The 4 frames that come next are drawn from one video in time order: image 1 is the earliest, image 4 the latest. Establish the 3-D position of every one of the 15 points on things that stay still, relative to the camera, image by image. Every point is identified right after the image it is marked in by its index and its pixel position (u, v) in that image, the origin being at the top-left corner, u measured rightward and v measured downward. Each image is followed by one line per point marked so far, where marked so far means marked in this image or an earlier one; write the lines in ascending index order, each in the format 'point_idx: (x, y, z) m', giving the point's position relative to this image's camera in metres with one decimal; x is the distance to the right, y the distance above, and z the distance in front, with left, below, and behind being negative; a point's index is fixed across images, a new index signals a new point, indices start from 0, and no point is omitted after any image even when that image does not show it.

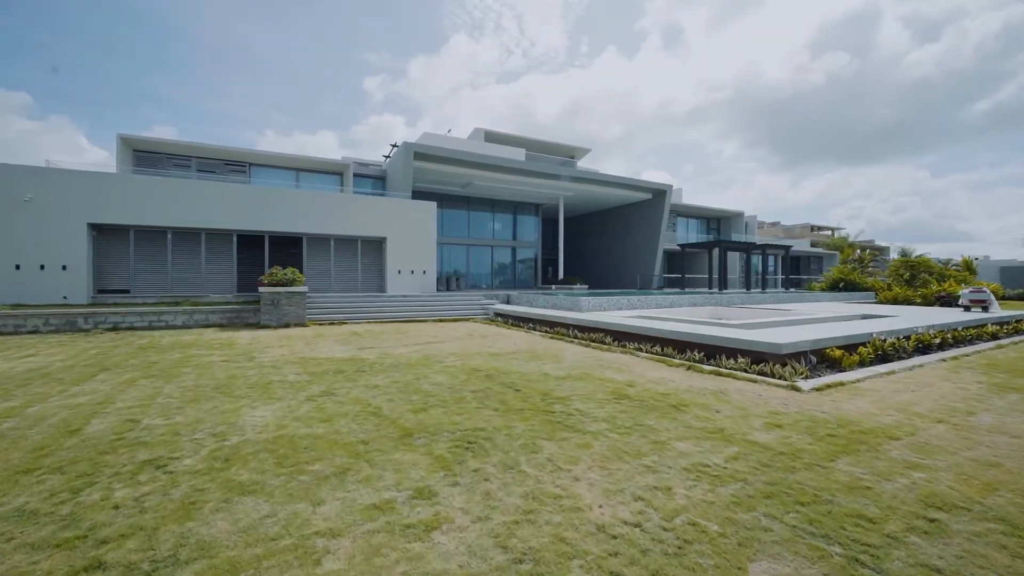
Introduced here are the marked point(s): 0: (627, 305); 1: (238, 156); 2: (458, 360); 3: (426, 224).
0: (+3.4, -0.5, +14.2) m
1: (-10.9, +5.2, +18.9) m
2: (-0.8, -1.0, +6.9) m
3: (-3.0, +2.3, +17.4) m
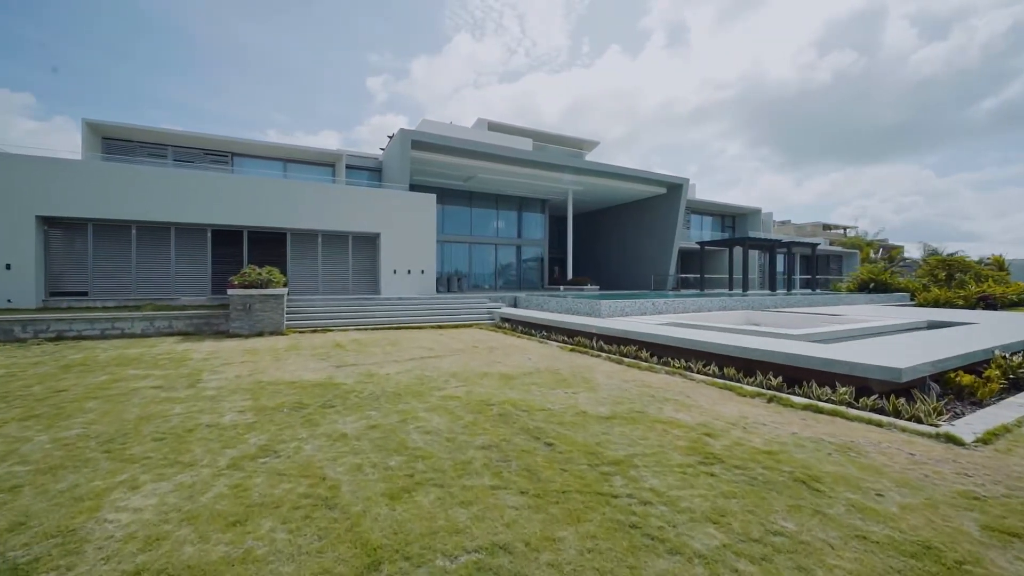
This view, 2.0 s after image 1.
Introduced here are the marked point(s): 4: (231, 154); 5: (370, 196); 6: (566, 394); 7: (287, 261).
0: (+3.6, -0.6, +12.6) m
1: (-10.6, +5.2, +17.4) m
2: (-0.6, -1.1, +5.3) m
3: (-2.7, +2.2, +15.8) m
4: (-10.4, +5.0, +17.8) m
5: (-4.1, +2.8, +14.9) m
6: (+0.6, -1.1, +4.9) m
7: (-6.5, +0.8, +14.0) m
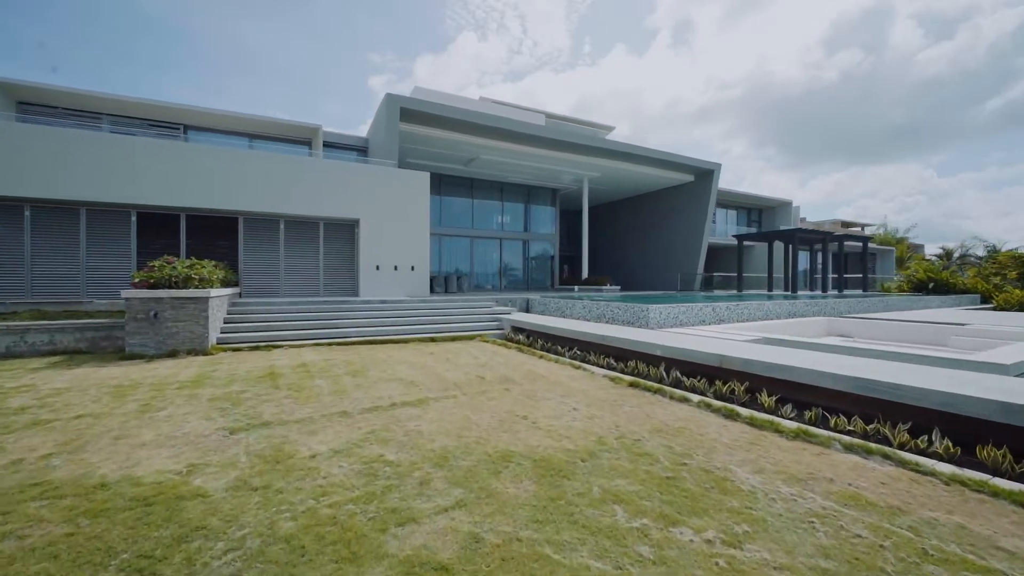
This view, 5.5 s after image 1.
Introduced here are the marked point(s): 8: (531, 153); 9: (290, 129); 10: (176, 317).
0: (+3.9, -0.6, +9.6) m
1: (-10.3, +5.2, +14.5) m
2: (-0.3, -1.1, +2.4) m
3: (-2.4, +2.2, +12.9) m
4: (-10.1, +5.0, +14.9) m
5: (-3.8, +2.8, +12.0) m
6: (+0.8, -1.1, +2.0) m
7: (-6.2, +0.8, +11.0) m
8: (+0.7, +4.8, +17.3) m
9: (-7.1, +5.1, +15.5) m
10: (-4.7, -0.4, +6.8) m
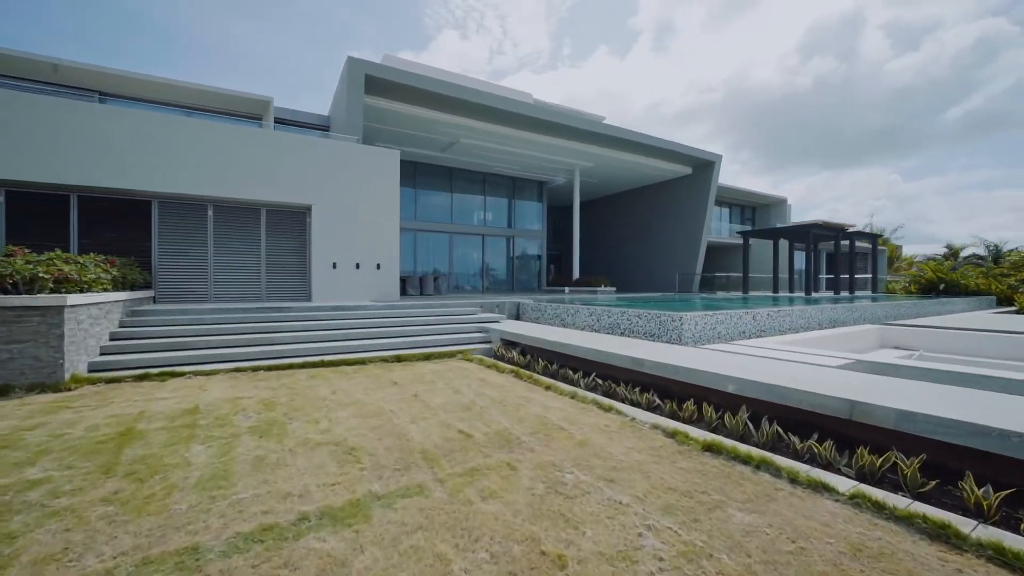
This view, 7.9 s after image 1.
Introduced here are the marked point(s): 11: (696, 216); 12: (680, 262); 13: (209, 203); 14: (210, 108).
0: (+3.8, -0.6, +7.8) m
1: (-10.6, +5.1, +12.0) m
2: (-0.1, -1.1, +0.3) m
3: (-2.7, +2.1, +10.7) m
4: (-10.4, +4.9, +12.5) m
5: (-4.1, +2.8, +9.8) m
6: (+1.0, -1.1, 0.0) m
7: (-6.4, +0.8, +8.8) m
8: (+0.2, +4.8, +15.3) m
9: (-7.5, +5.0, +13.2) m
10: (-4.8, -0.4, +4.6) m
11: (+7.4, +2.9, +19.2) m
12: (+6.9, +1.0, +19.9) m
13: (-6.1, +1.6, +8.9) m
14: (-8.3, +4.9, +13.4) m
